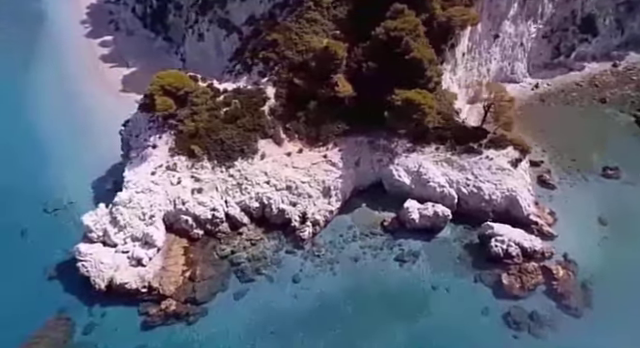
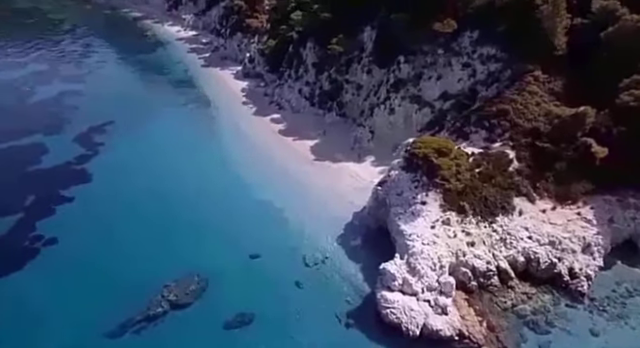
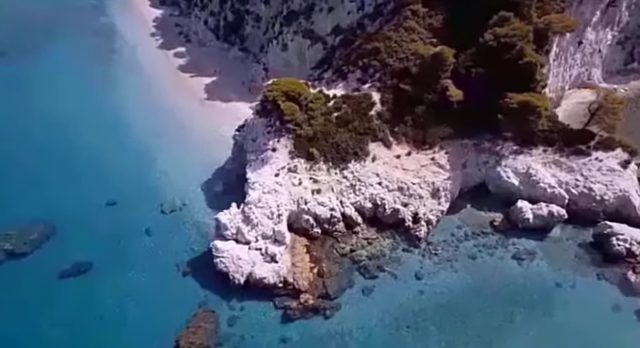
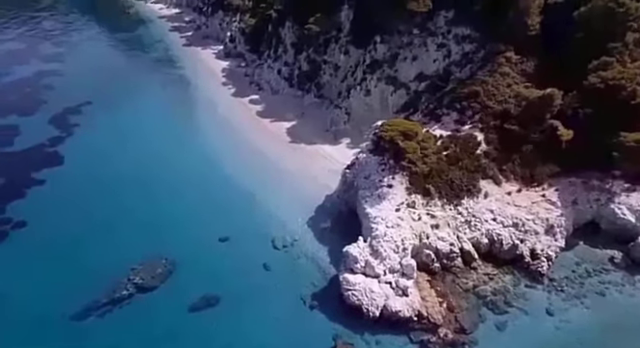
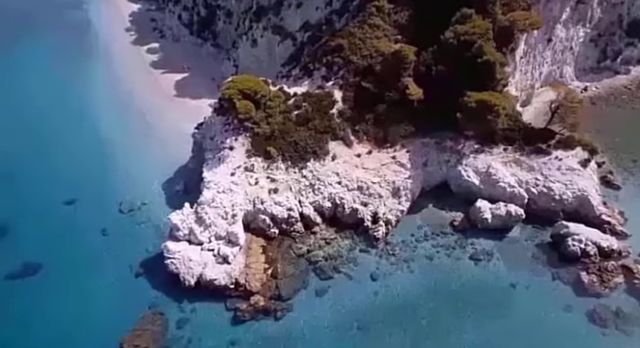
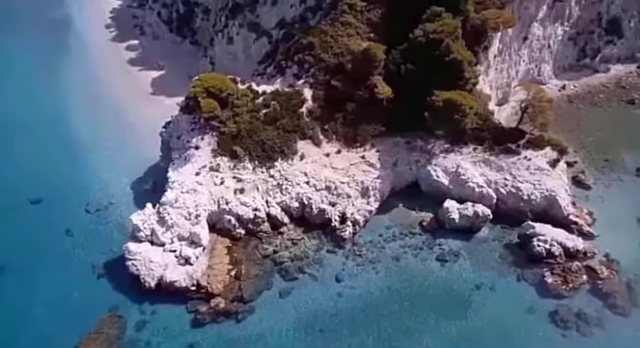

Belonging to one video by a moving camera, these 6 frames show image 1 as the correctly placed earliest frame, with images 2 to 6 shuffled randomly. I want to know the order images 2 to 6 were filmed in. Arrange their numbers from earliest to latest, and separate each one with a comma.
6, 5, 3, 4, 2
